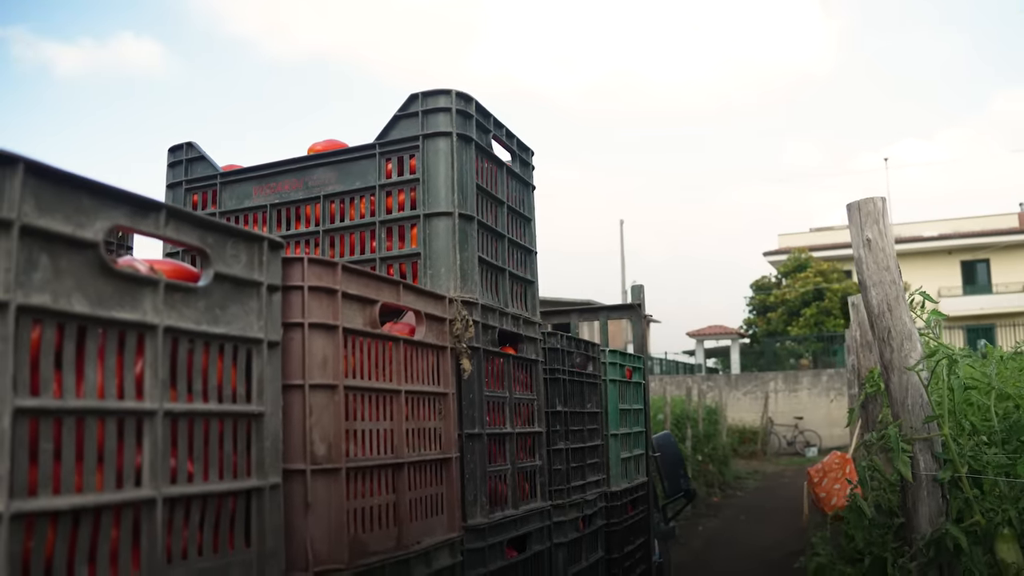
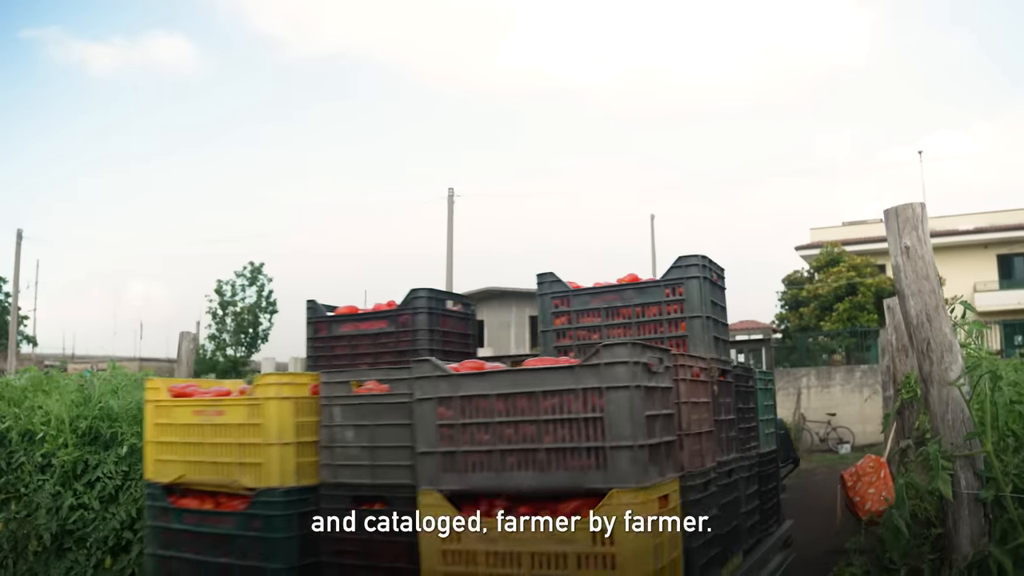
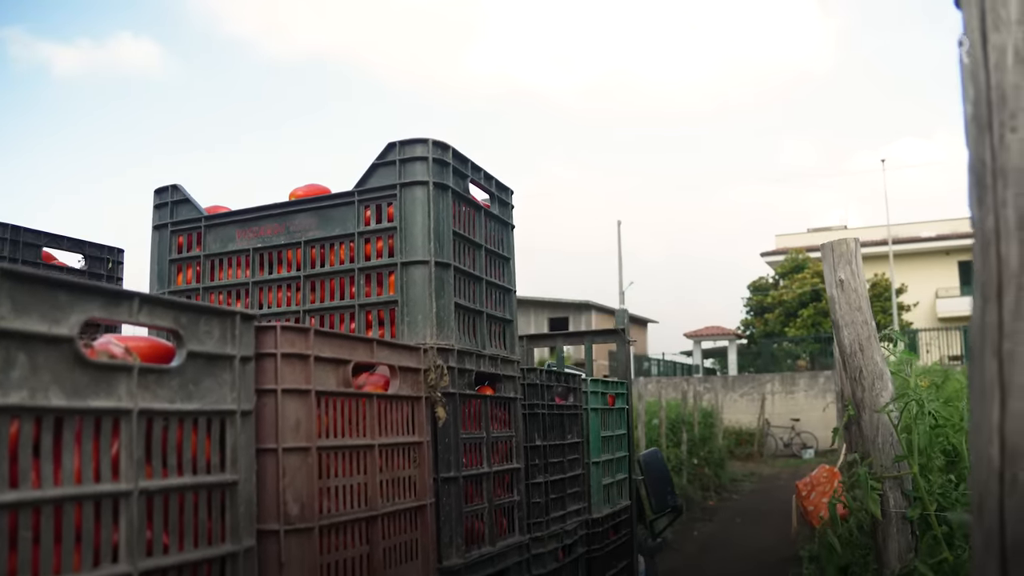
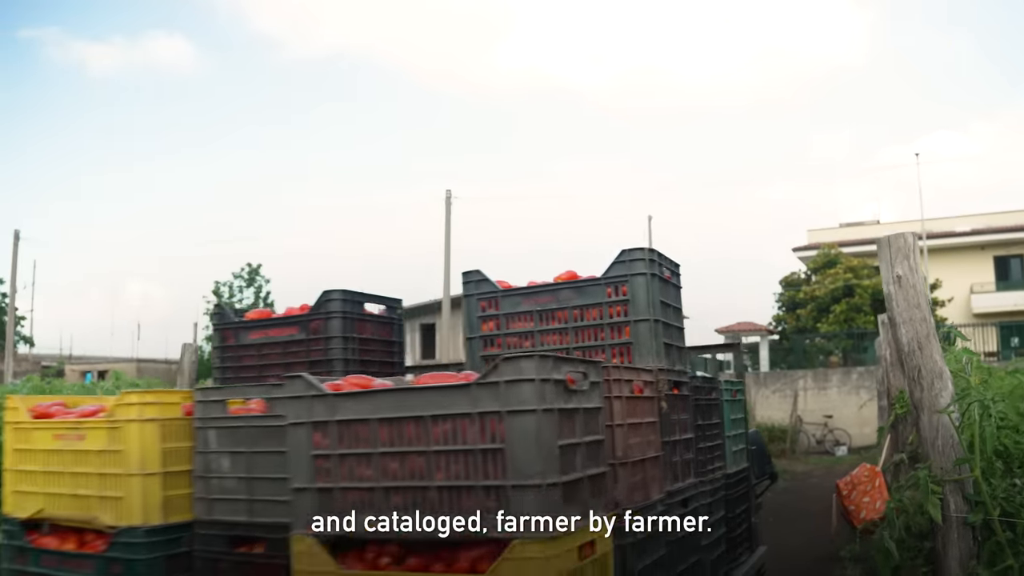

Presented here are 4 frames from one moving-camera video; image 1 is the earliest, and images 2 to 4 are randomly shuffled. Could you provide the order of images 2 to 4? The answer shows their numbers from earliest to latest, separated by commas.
3, 4, 2
